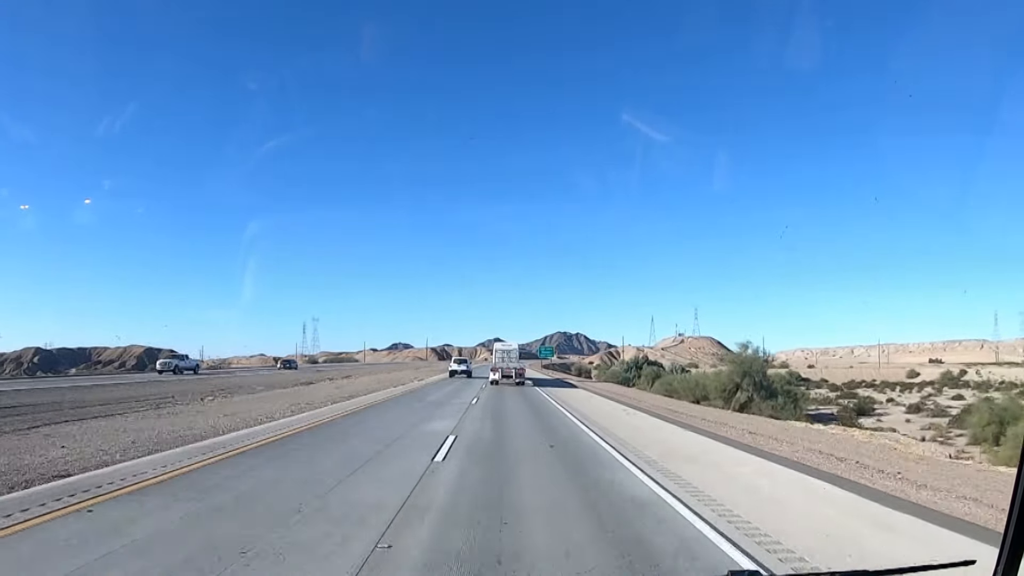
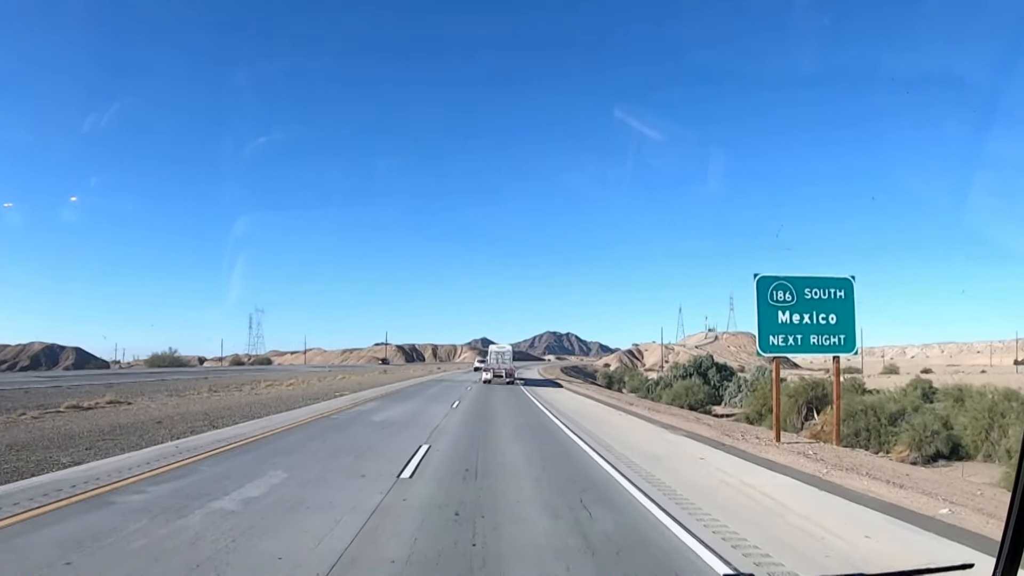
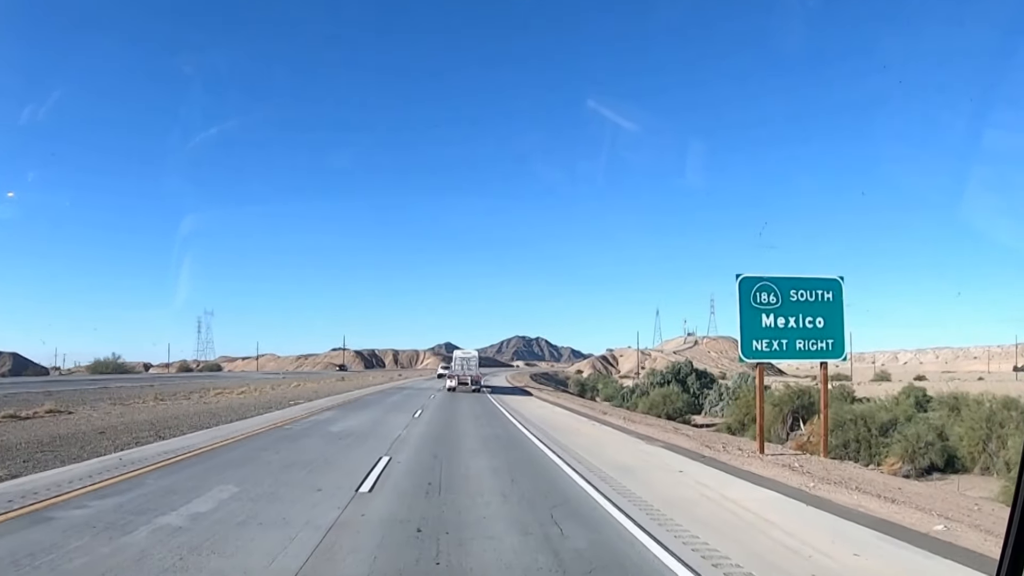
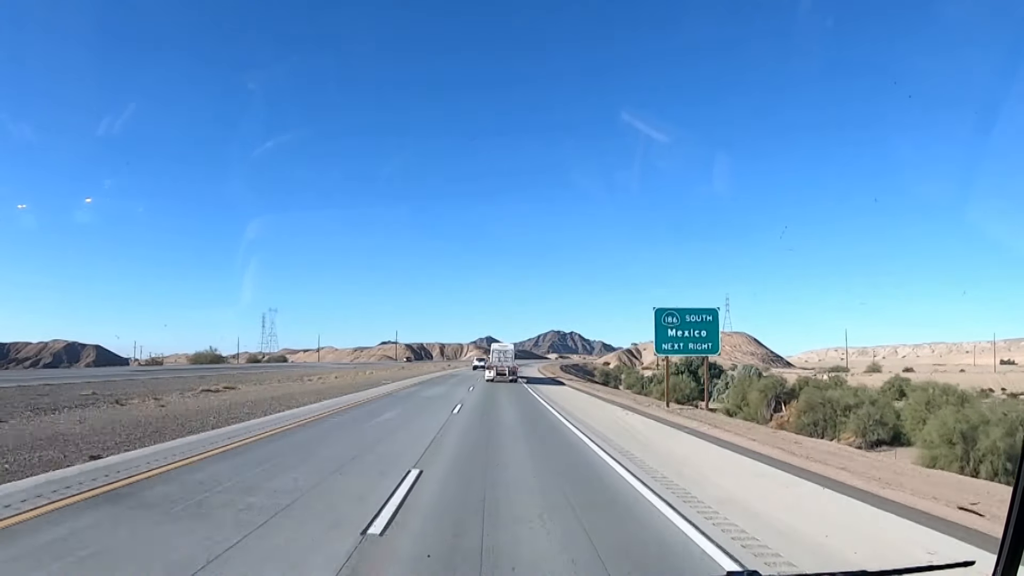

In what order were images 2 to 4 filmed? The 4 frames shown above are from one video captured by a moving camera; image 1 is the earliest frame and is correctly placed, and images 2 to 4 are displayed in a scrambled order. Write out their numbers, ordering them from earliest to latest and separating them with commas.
4, 2, 3
